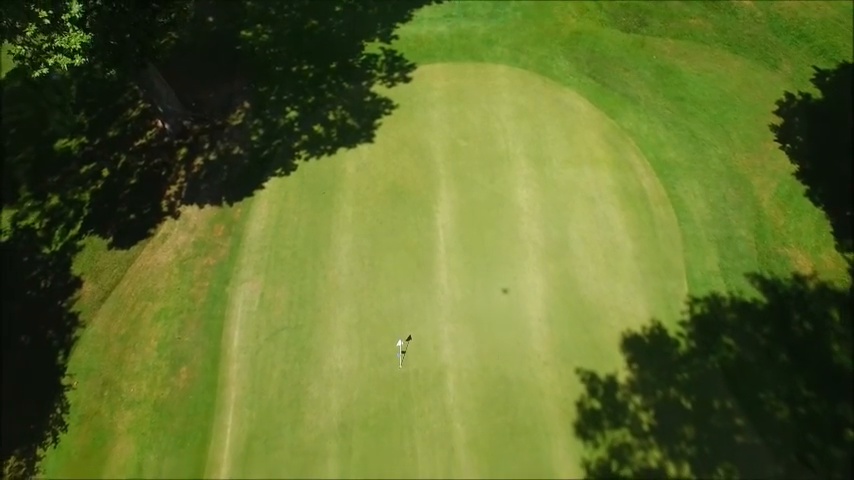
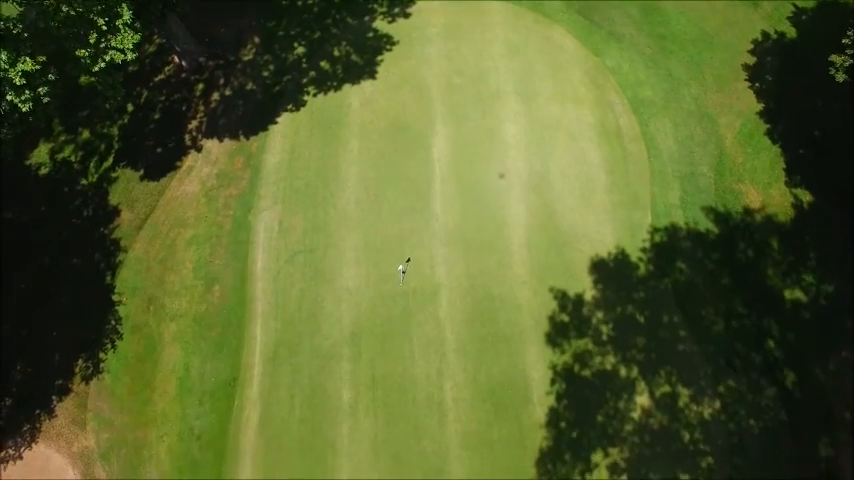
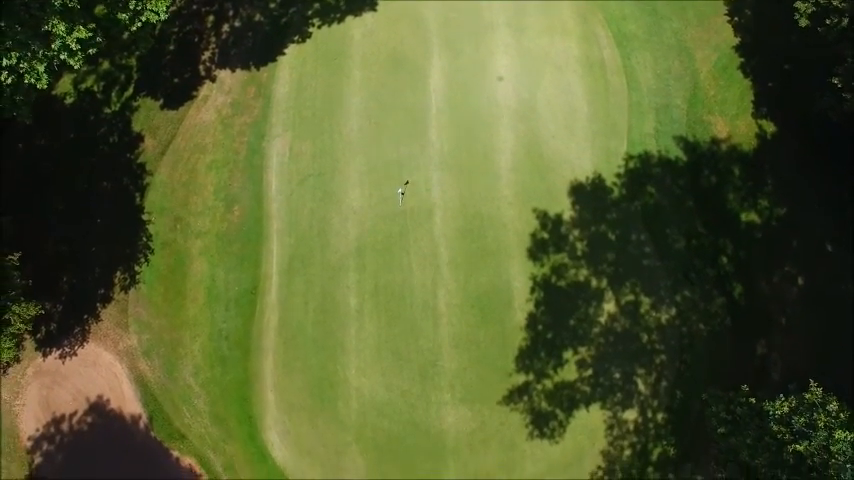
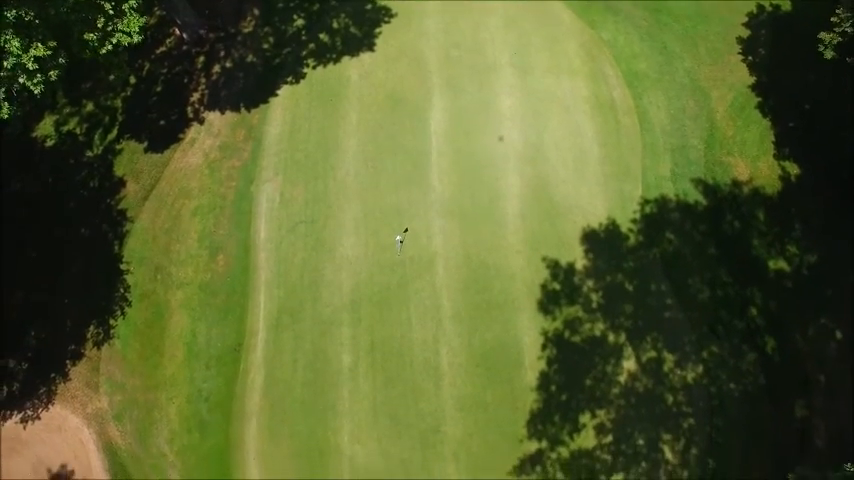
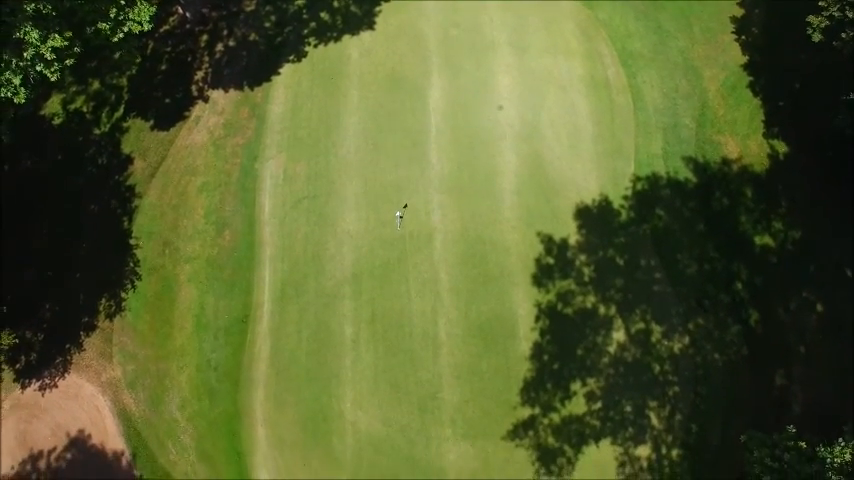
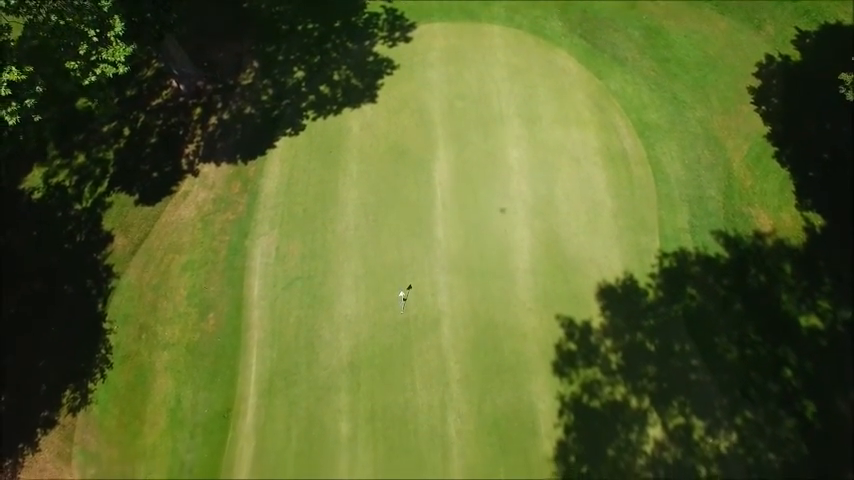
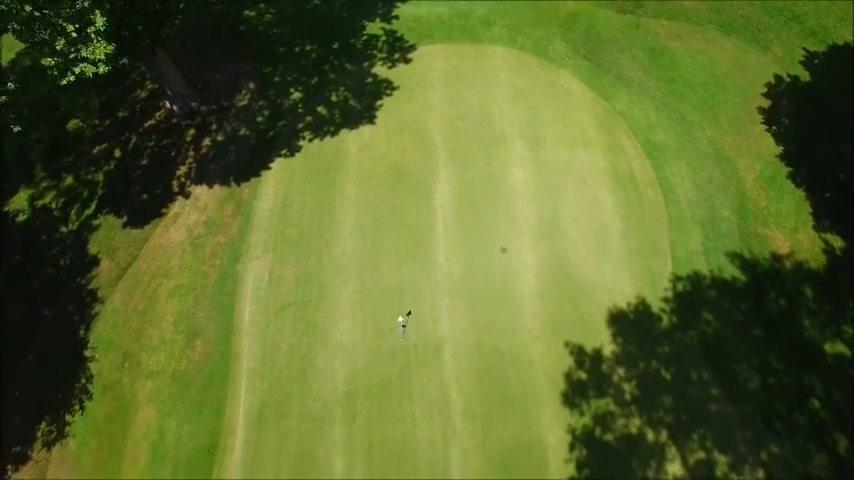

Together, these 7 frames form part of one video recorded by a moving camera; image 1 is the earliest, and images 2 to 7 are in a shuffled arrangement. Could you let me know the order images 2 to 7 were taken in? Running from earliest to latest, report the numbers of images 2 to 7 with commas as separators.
7, 6, 2, 4, 5, 3
